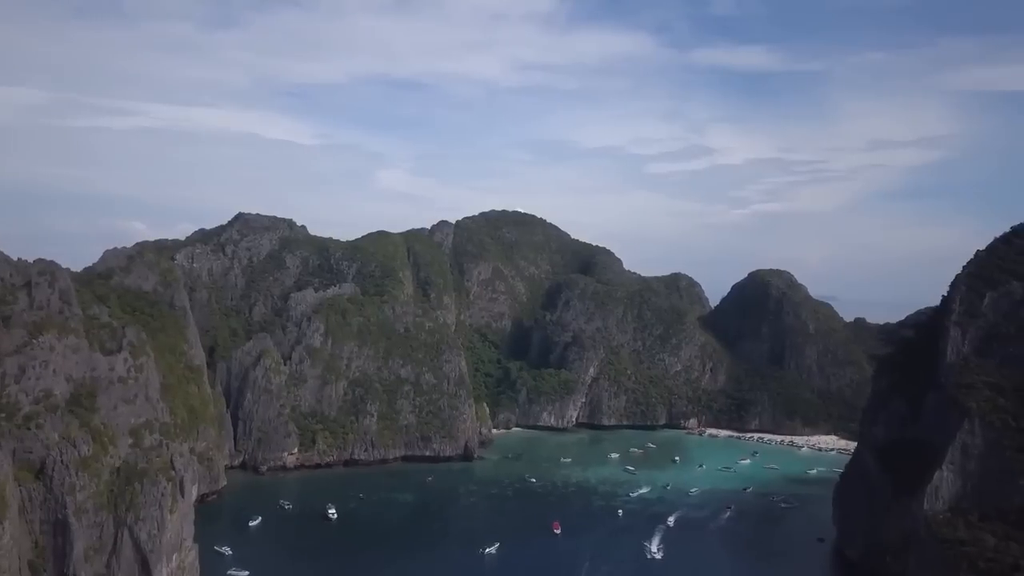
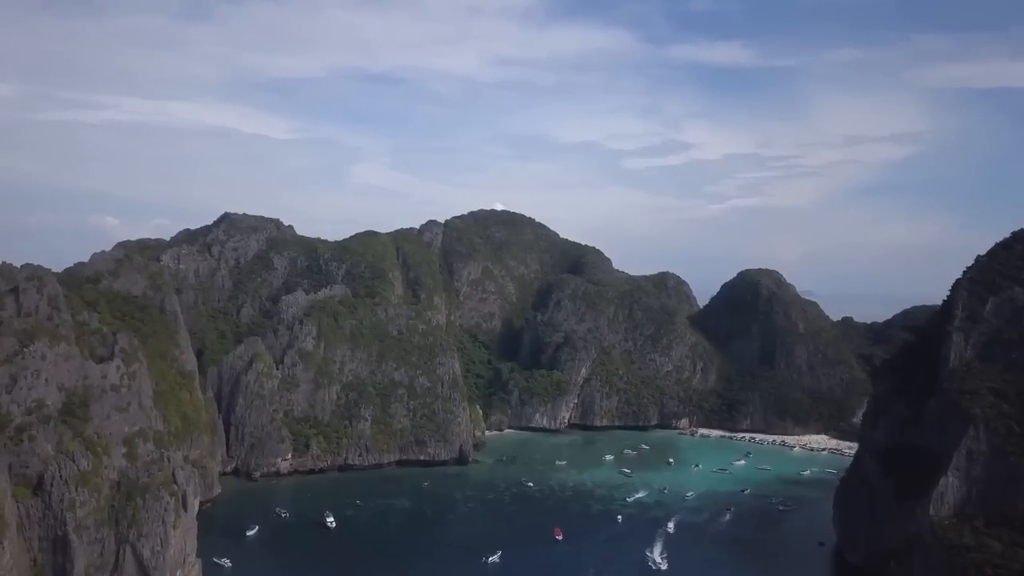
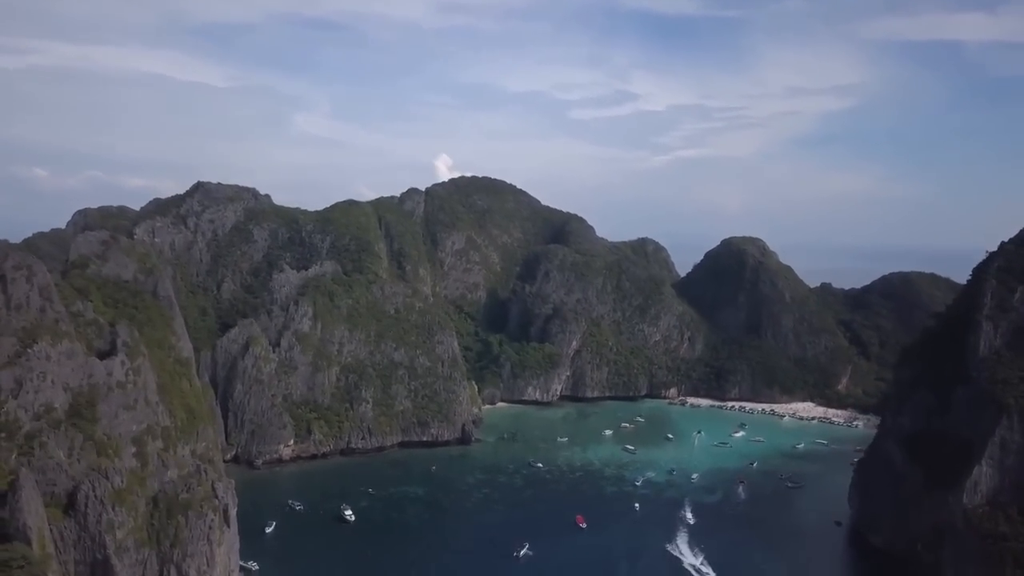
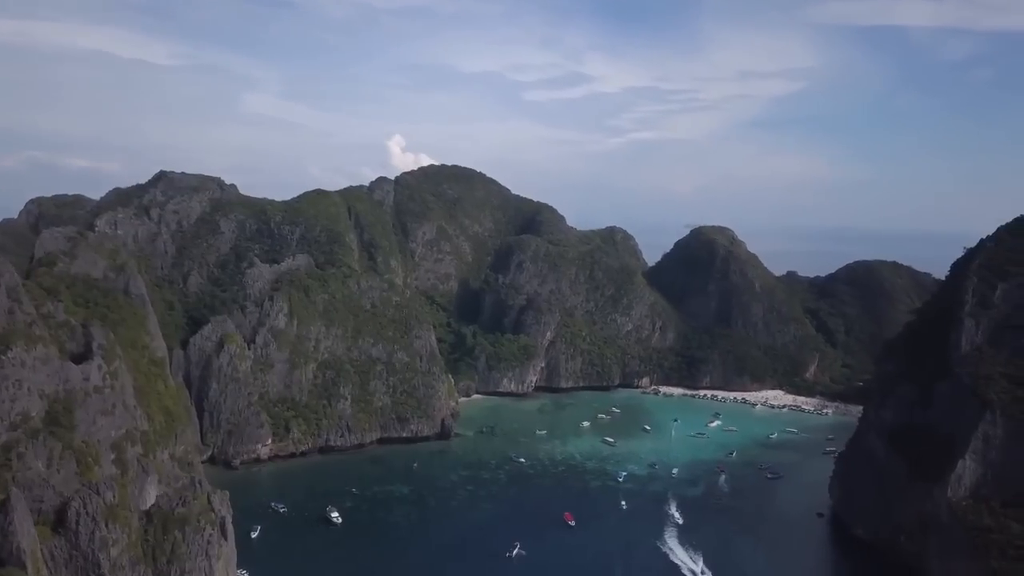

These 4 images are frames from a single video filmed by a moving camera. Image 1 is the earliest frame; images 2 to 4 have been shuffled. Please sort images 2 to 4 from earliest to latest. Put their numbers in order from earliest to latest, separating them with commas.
2, 3, 4
